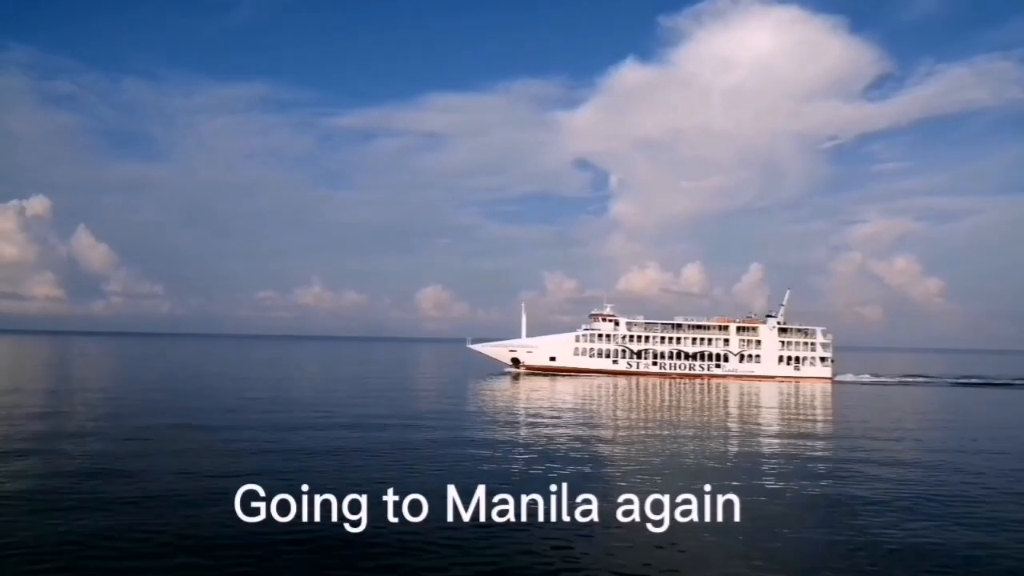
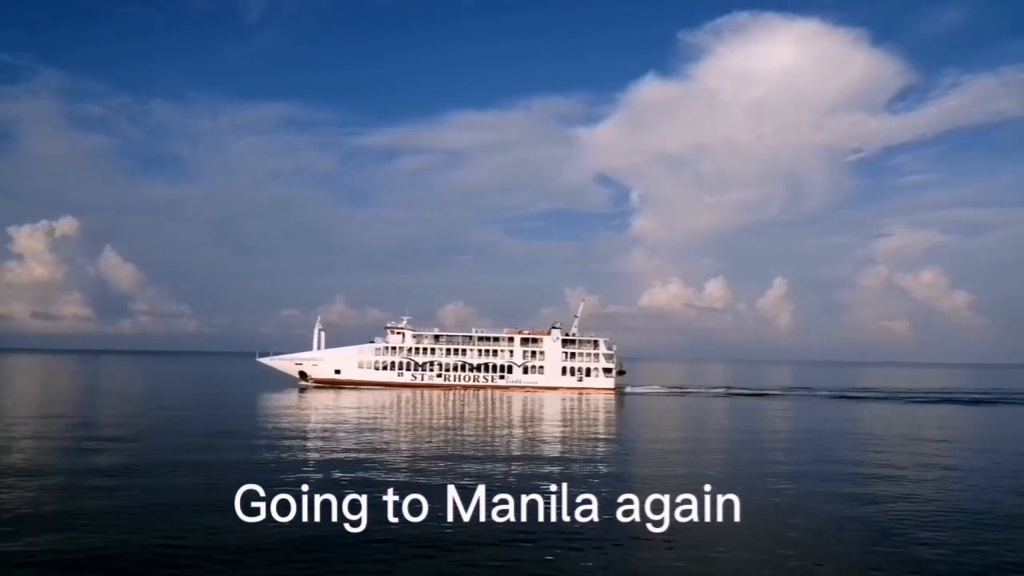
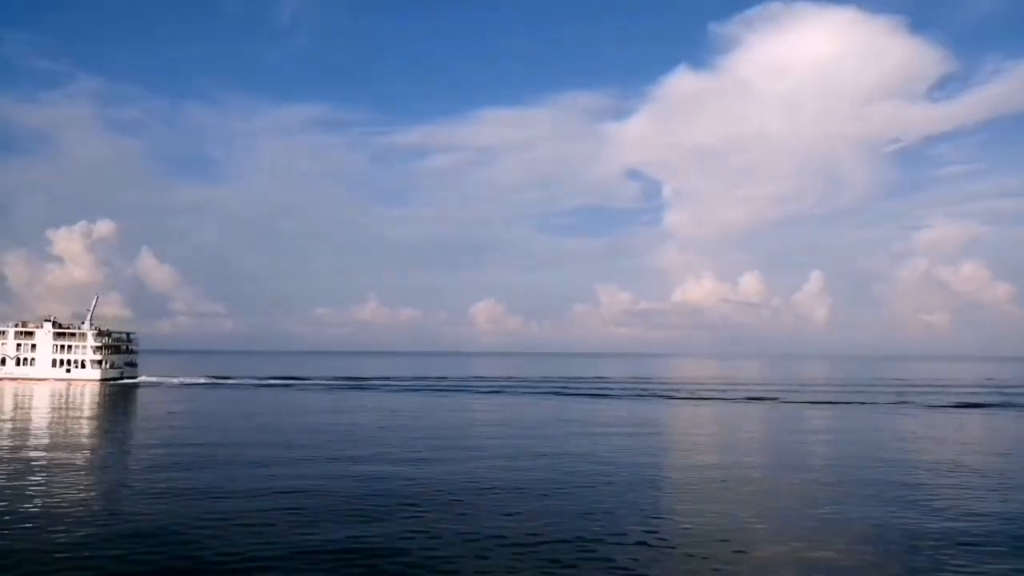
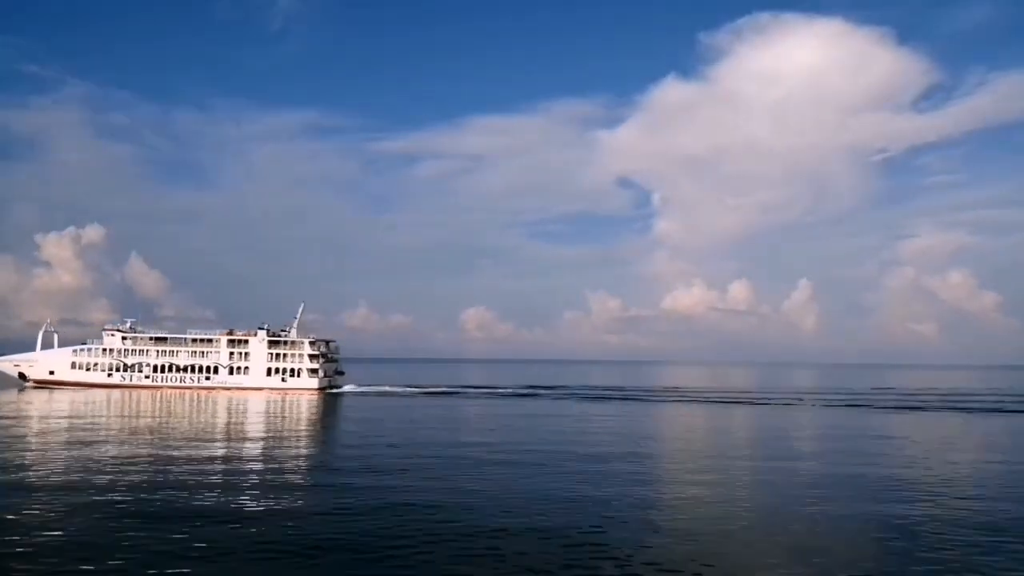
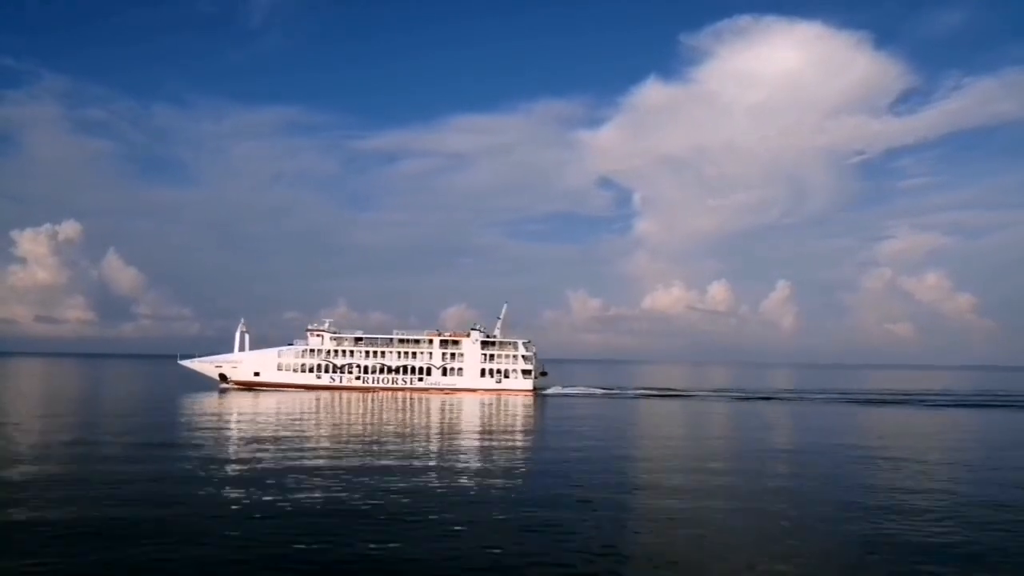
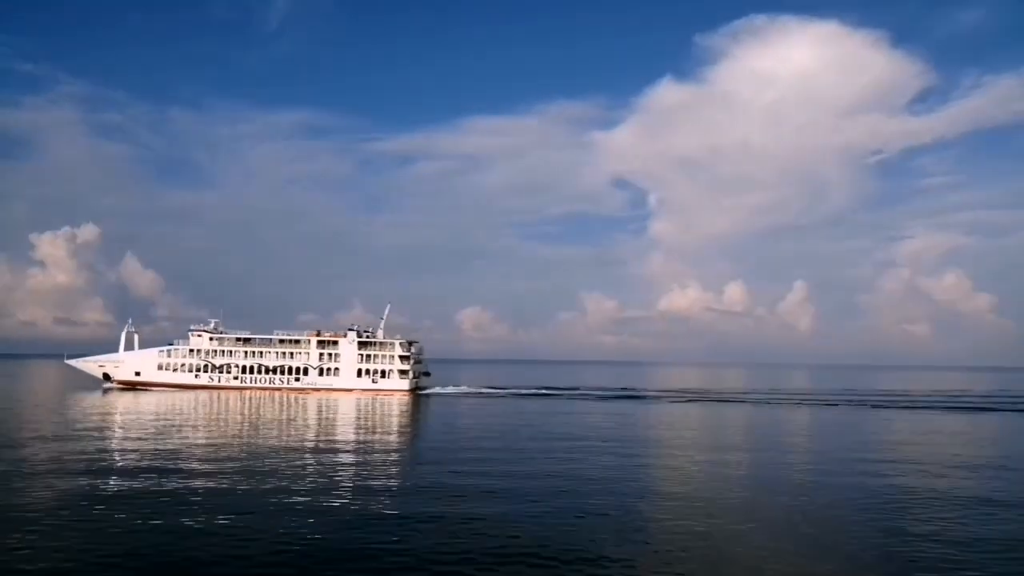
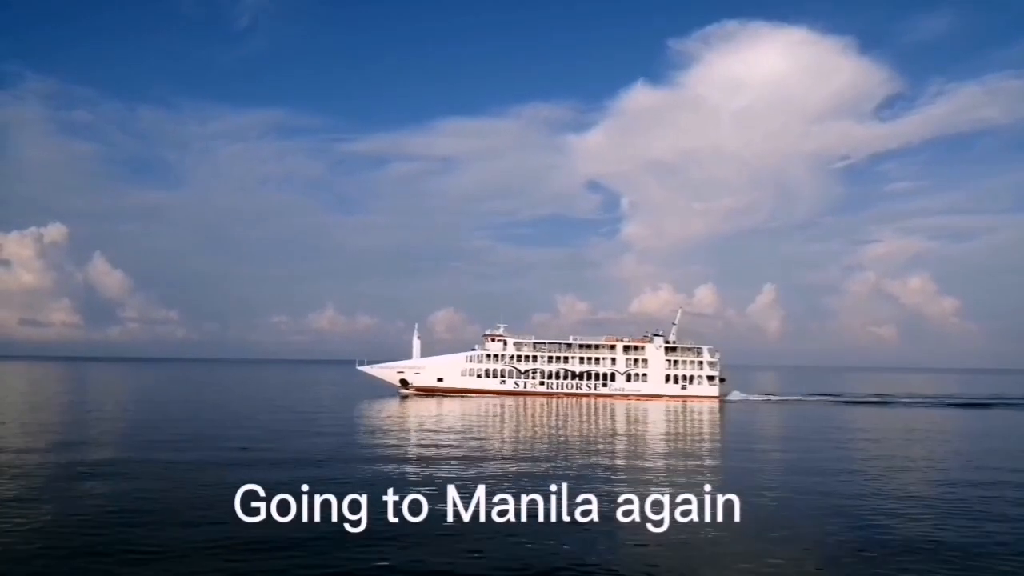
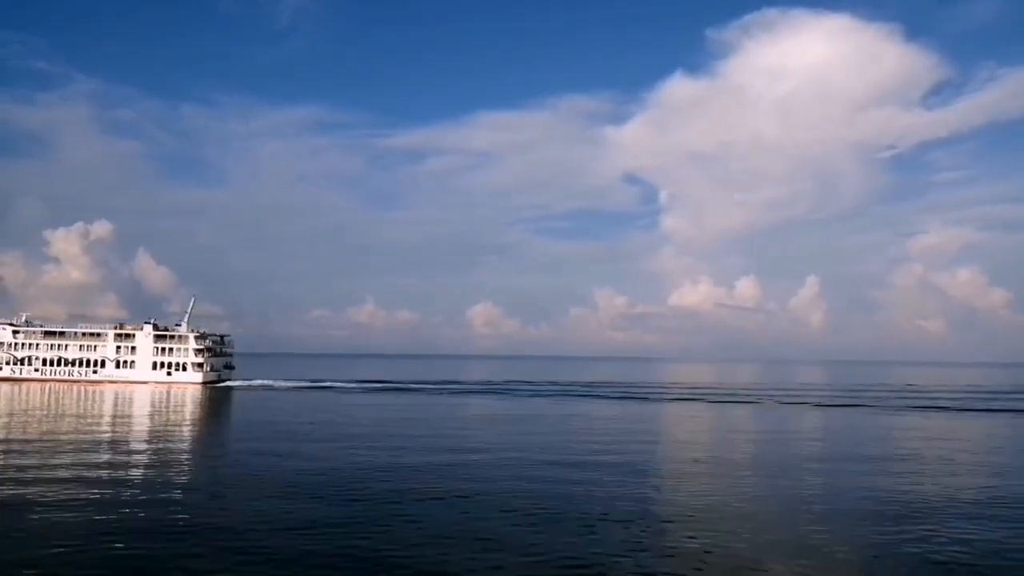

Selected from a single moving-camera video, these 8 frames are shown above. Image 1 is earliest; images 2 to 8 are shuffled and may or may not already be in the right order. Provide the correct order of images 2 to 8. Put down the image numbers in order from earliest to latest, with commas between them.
7, 2, 5, 6, 4, 8, 3
